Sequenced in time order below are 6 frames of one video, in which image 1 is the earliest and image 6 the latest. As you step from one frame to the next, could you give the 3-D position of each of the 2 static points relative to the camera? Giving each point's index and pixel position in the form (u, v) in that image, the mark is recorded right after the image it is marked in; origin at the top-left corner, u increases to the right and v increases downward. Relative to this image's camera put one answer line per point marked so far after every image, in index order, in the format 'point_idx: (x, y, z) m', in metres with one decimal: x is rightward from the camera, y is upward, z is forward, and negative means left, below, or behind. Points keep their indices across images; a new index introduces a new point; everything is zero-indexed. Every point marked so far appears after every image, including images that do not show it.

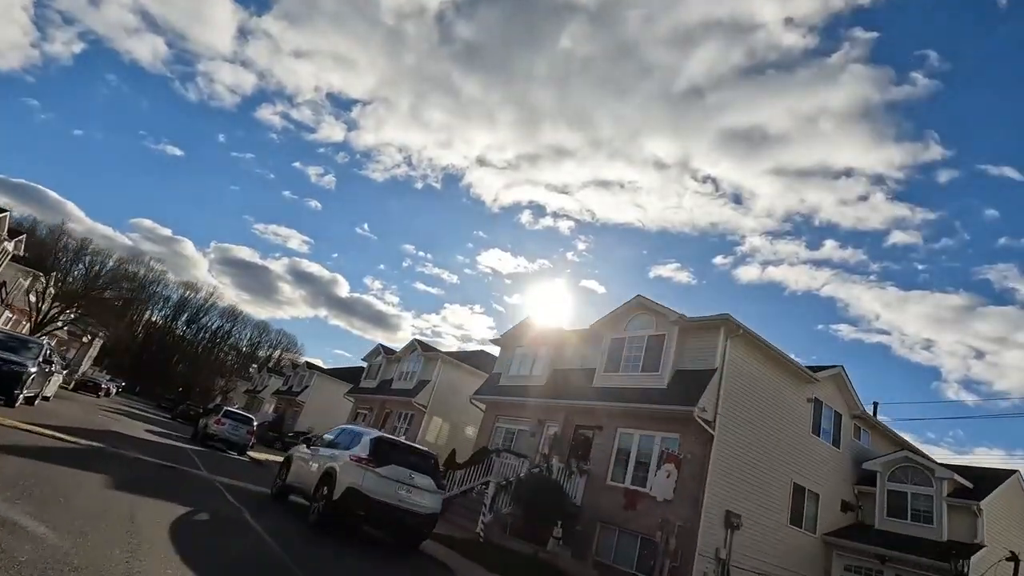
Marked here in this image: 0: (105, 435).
0: (-10.9, -3.9, +14.4) m
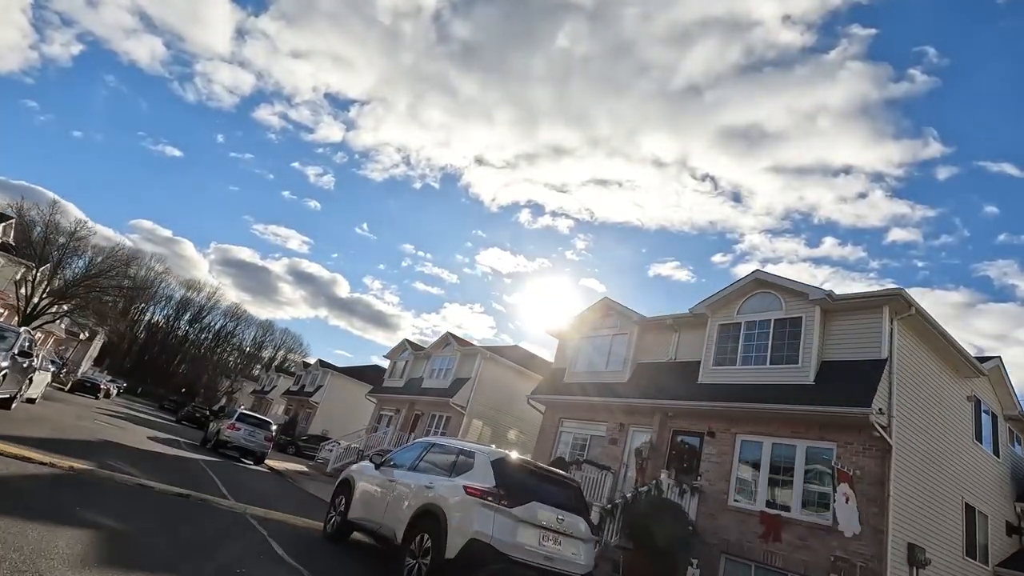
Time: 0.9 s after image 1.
0: (-8.6, -3.4, +11.3) m
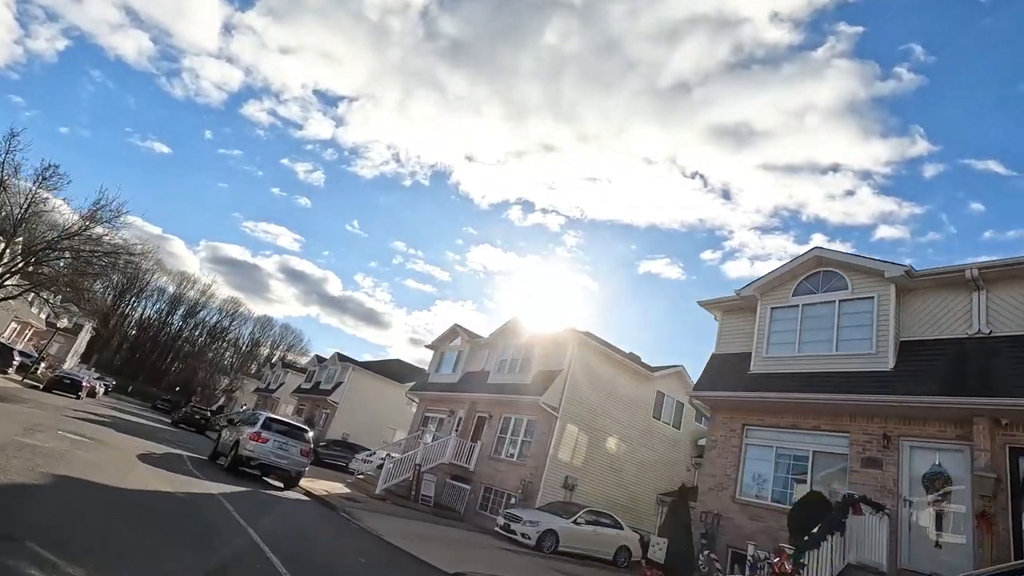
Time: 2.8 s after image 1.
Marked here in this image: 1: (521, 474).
0: (-4.8, -2.2, +5.5) m
1: (+0.3, -6.3, +18.4) m
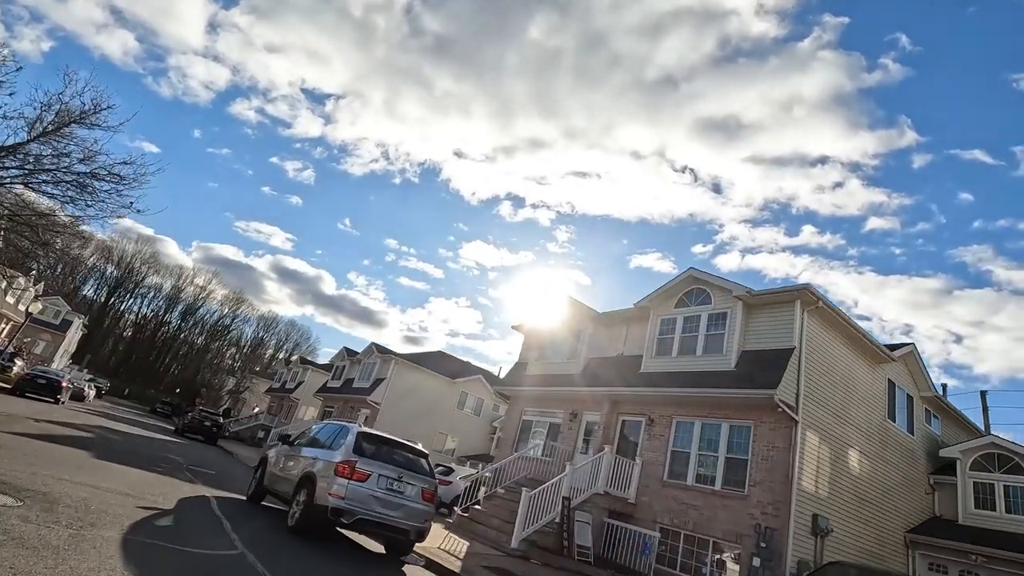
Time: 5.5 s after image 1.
0: (-0.1, -0.9, -1.3) m
1: (+5.0, -4.8, +11.6) m
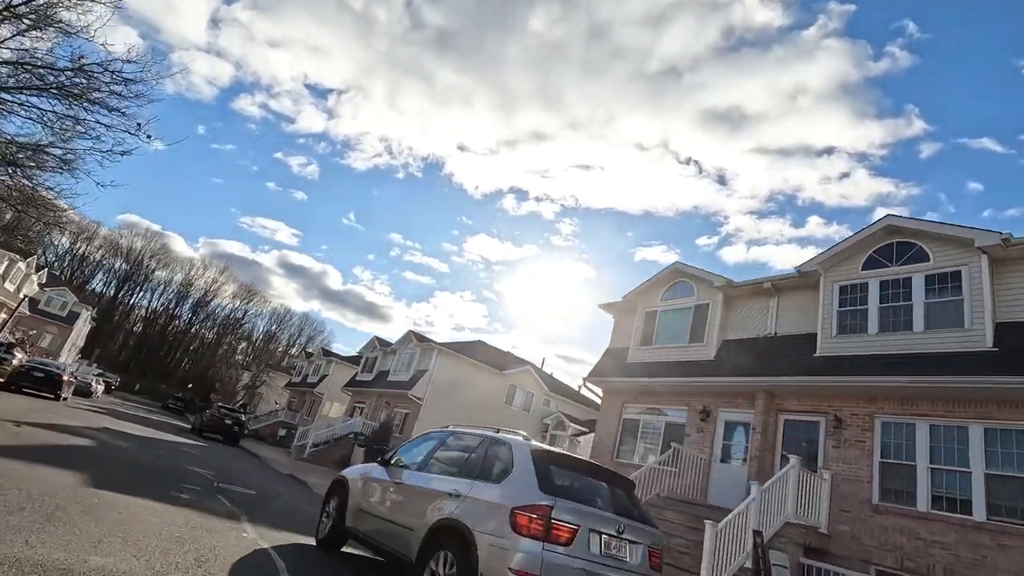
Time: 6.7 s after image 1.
0: (+2.5, -0.2, -5.1) m
1: (+7.8, -4.0, +7.9) m
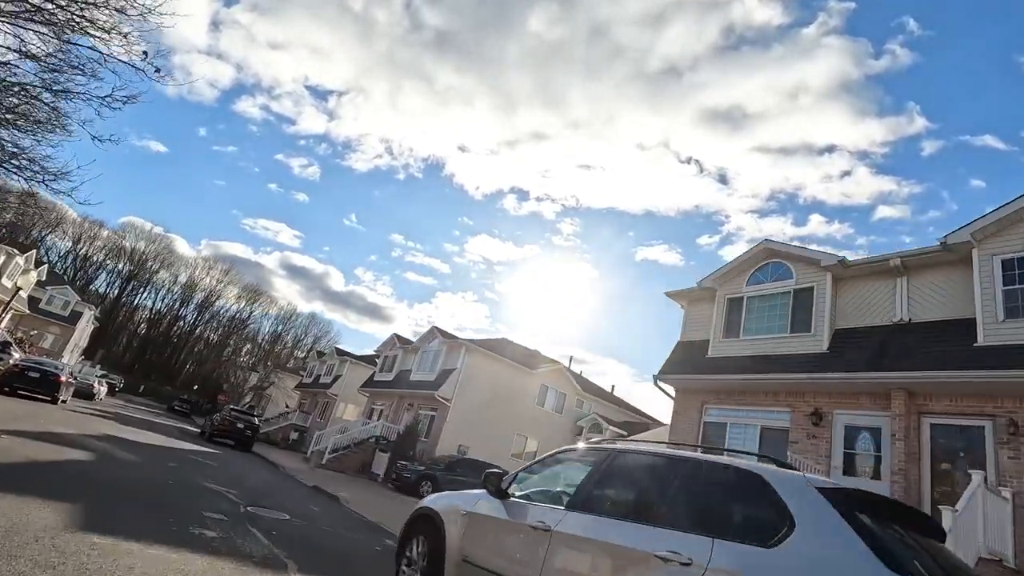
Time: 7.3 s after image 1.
0: (+4.0, +0.2, -7.2) m
1: (+9.3, -3.5, +5.8) m
